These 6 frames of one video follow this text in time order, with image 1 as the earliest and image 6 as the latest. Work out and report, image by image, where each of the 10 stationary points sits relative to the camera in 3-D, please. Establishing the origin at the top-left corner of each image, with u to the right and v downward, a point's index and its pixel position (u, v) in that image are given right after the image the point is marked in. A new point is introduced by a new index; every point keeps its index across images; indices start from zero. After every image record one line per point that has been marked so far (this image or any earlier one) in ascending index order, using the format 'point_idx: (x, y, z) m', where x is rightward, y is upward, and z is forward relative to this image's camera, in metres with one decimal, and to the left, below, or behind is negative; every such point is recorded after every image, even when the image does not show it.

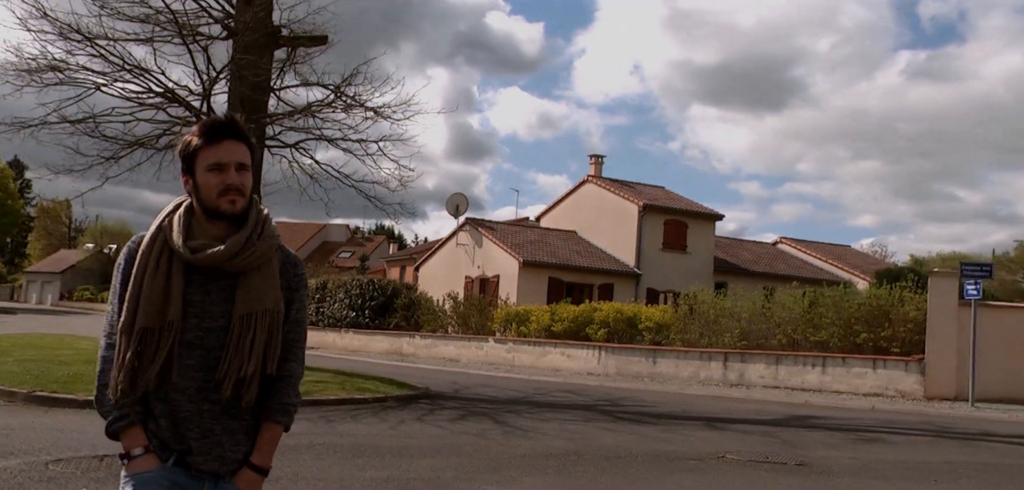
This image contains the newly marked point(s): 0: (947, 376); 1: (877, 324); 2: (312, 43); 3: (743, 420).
0: (+9.3, -2.8, +16.9) m
1: (+8.4, -1.8, +18.4) m
2: (-3.5, +3.5, +13.9) m
3: (+3.7, -2.7, +12.7) m
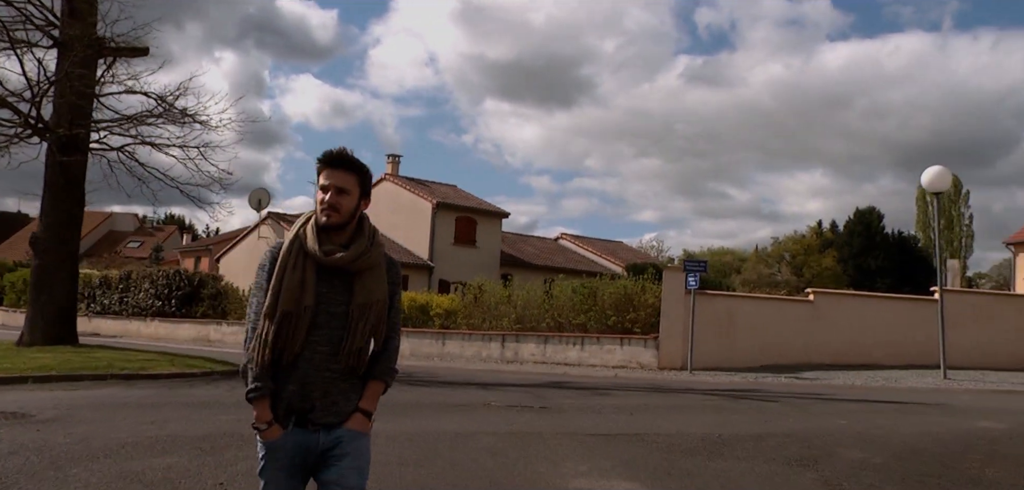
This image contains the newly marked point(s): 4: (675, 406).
0: (+4.3, -2.8, +21.4) m
1: (+3.2, -1.8, +22.6) m
2: (-7.2, +3.6, +15.2) m
3: (0.0, -2.7, +15.9) m
4: (+2.5, -2.5, +12.4) m
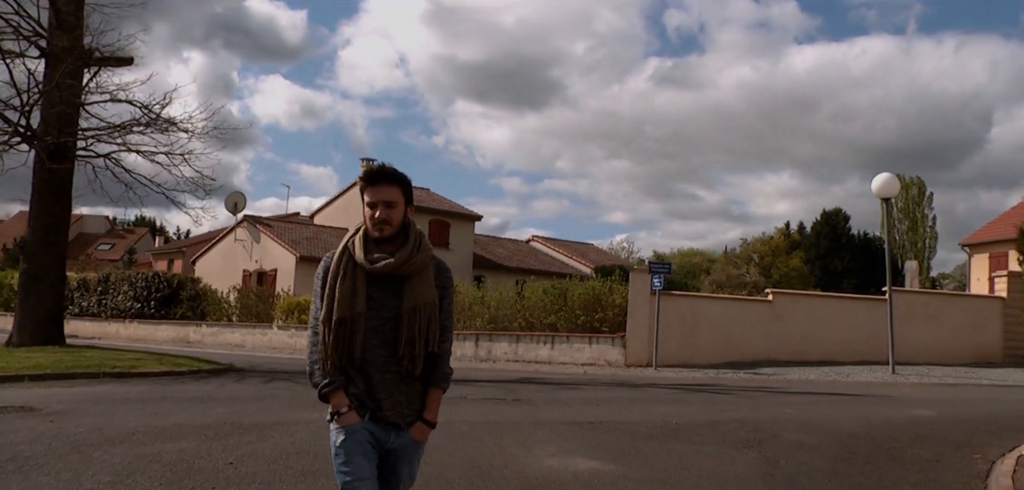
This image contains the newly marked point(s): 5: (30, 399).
0: (+3.6, -2.9, +22.3) m
1: (+2.4, -1.9, +23.6) m
2: (-7.7, +3.6, +15.7) m
3: (-0.6, -2.8, +16.7) m
4: (+2.1, -2.5, +13.3) m
5: (-5.8, -1.9, +9.8) m
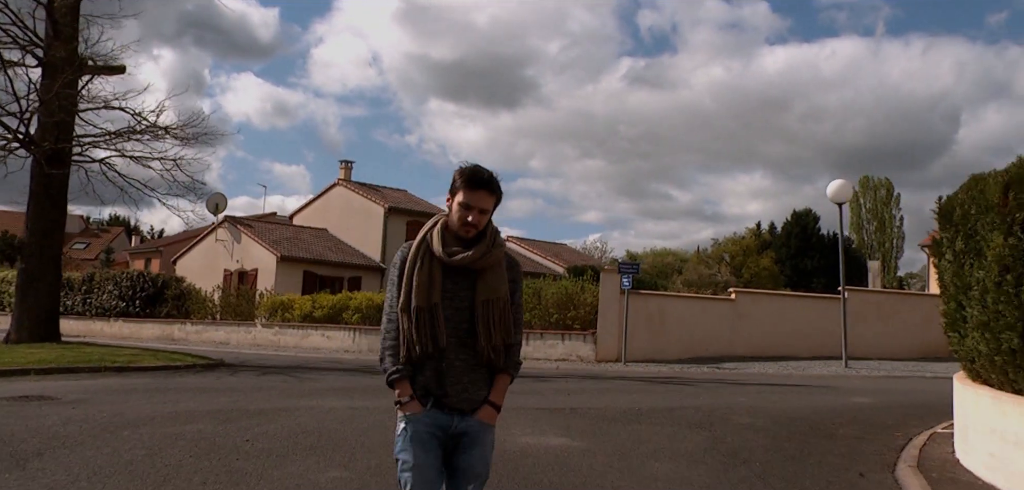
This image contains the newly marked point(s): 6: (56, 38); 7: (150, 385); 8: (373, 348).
0: (+2.9, -2.9, +23.4) m
1: (+1.6, -1.9, +24.6) m
2: (-8.2, +3.5, +16.4) m
3: (-1.1, -2.8, +17.7) m
4: (+1.7, -2.6, +14.3) m
5: (-6.1, -1.9, +10.6) m
6: (-8.9, +4.0, +15.6) m
7: (-5.1, -2.0, +11.3) m
8: (-3.4, -2.5, +19.8) m
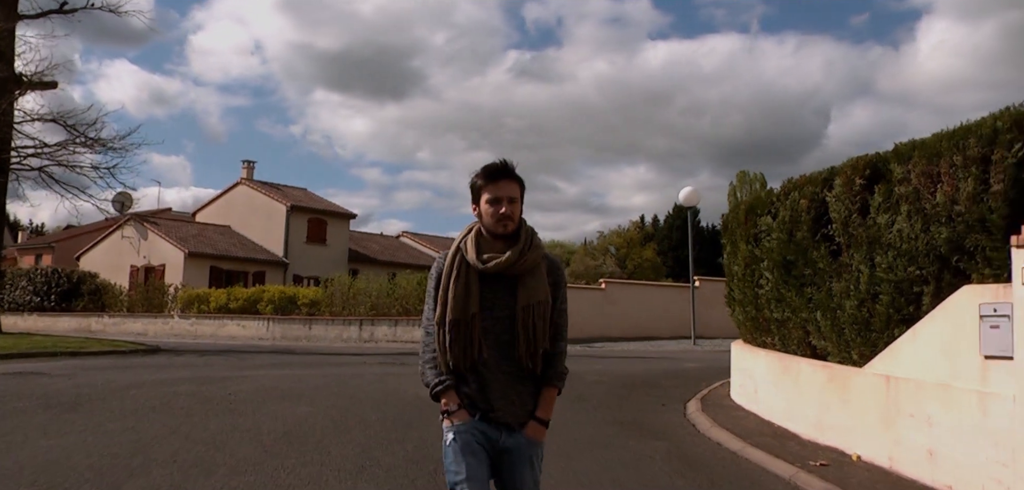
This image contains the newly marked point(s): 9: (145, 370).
0: (-0.5, -2.8, +26.7) m
1: (-1.9, -1.8, +27.6) m
2: (-10.5, +3.5, +18.1) m
3: (-3.6, -2.8, +20.4) m
4: (-0.4, -2.6, +17.5) m
5: (-7.6, -2.0, +12.7) m
6: (-11.0, +4.0, +17.2) m
7: (-6.7, -2.0, +13.6) m
8: (-6.3, -2.5, +22.2) m
9: (-5.8, -2.0, +12.6) m
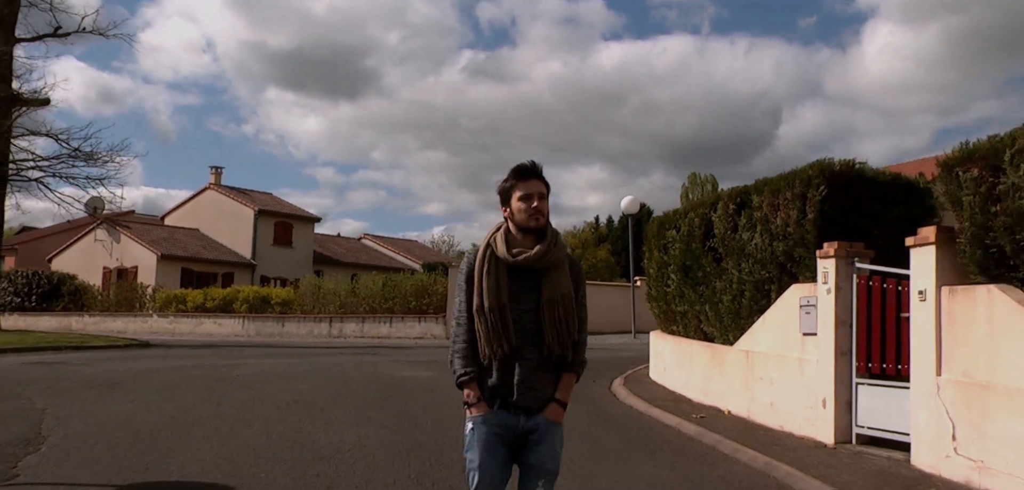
0: (-2.1, -2.9, +28.9) m
1: (-3.5, -1.9, +29.8) m
2: (-11.6, +3.4, +19.8) m
3: (-4.8, -2.9, +22.5) m
4: (-1.5, -2.7, +19.7) m
5: (-8.4, -2.1, +14.5) m
6: (-12.1, +3.9, +18.9) m
7: (-7.5, -2.1, +15.5) m
8: (-7.6, -2.6, +24.1) m
9: (-6.6, -2.1, +14.5) m
